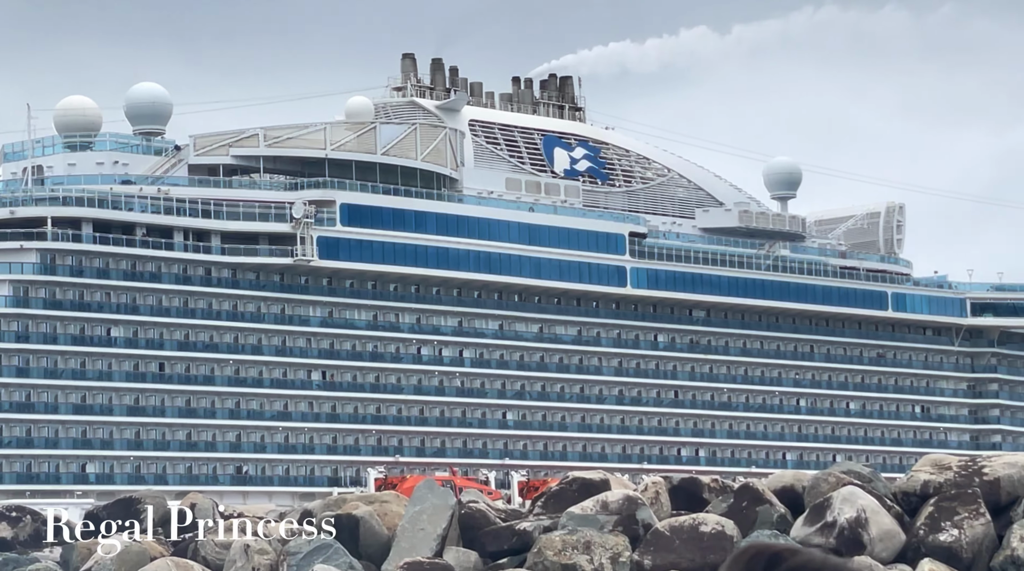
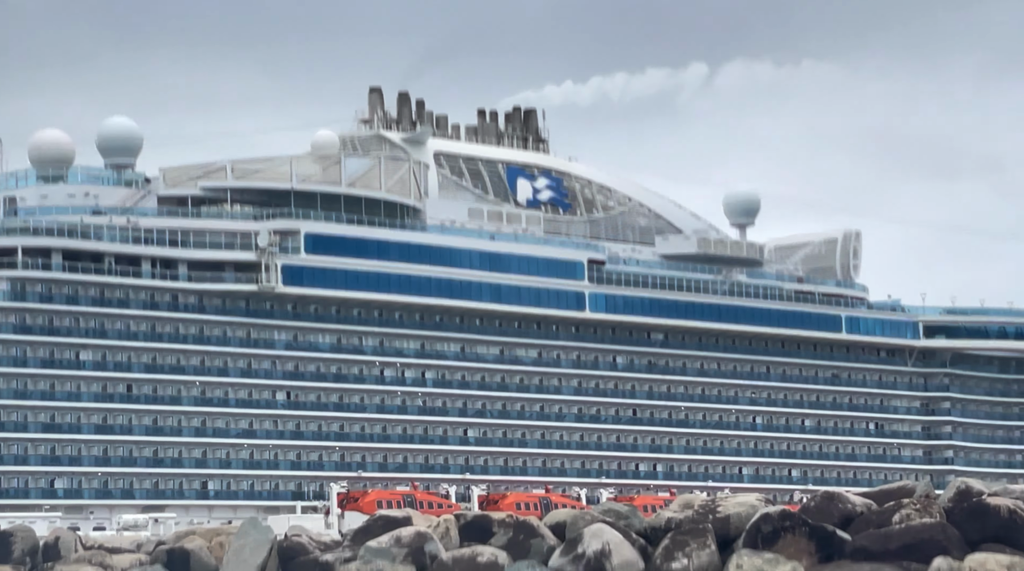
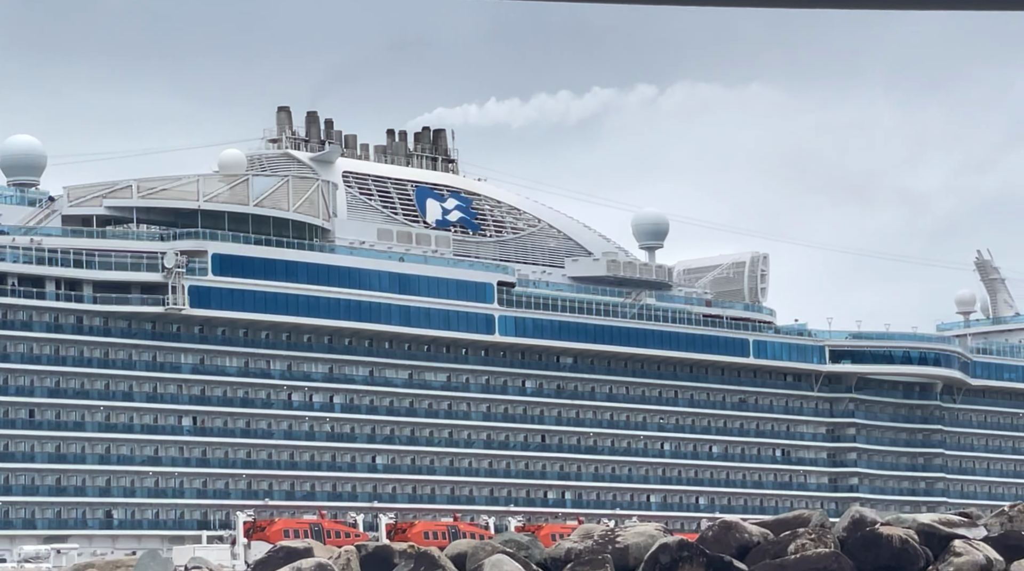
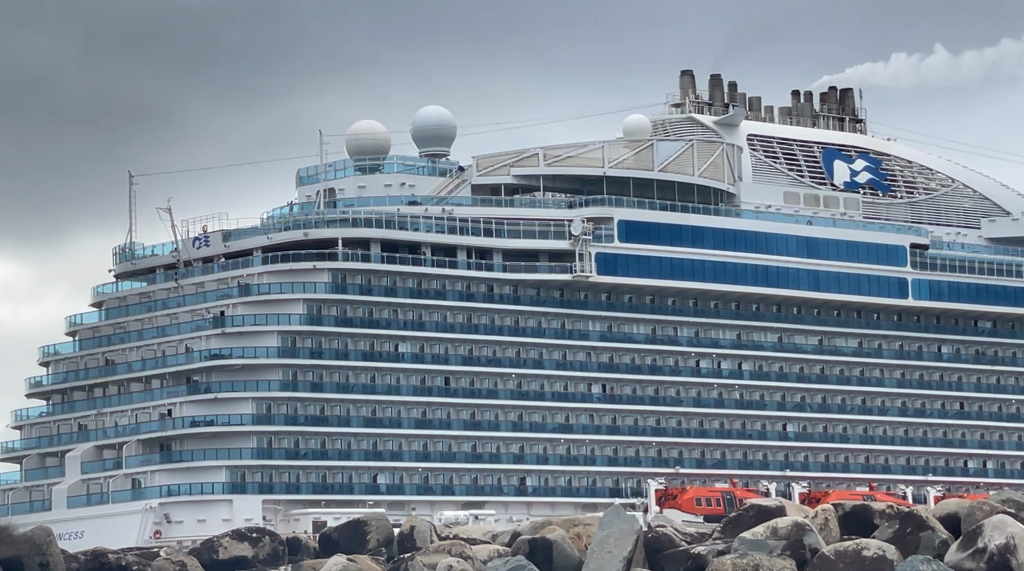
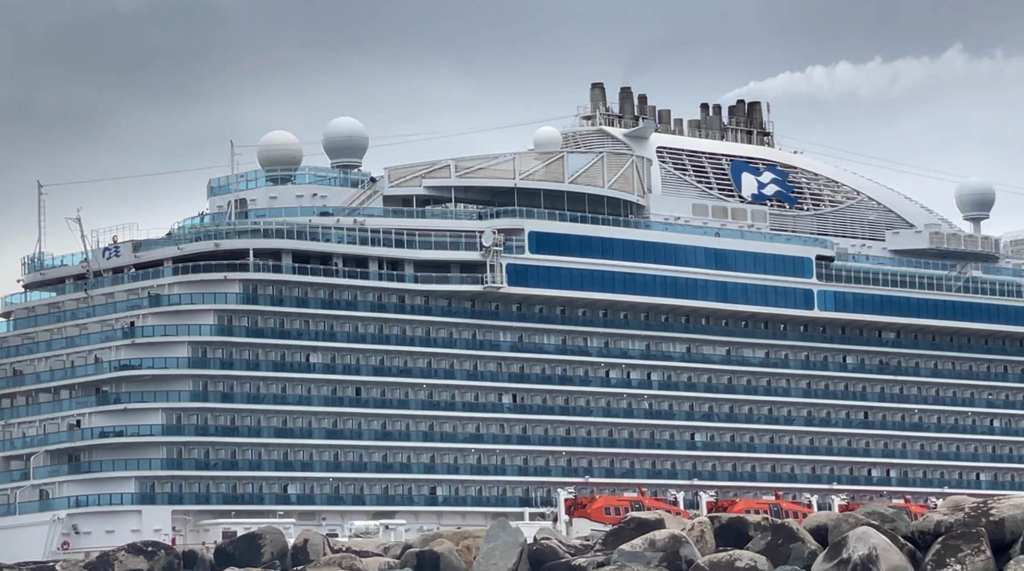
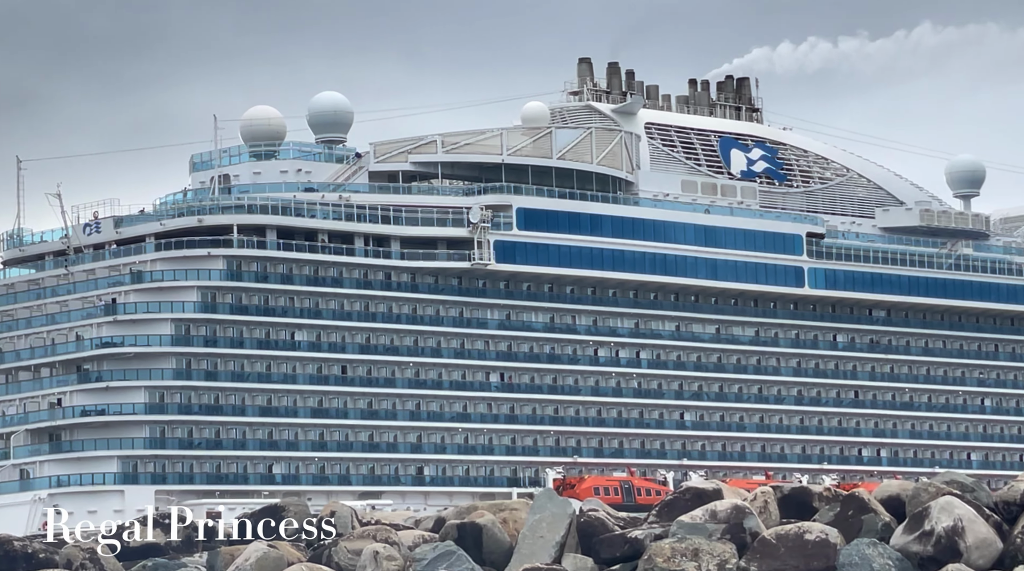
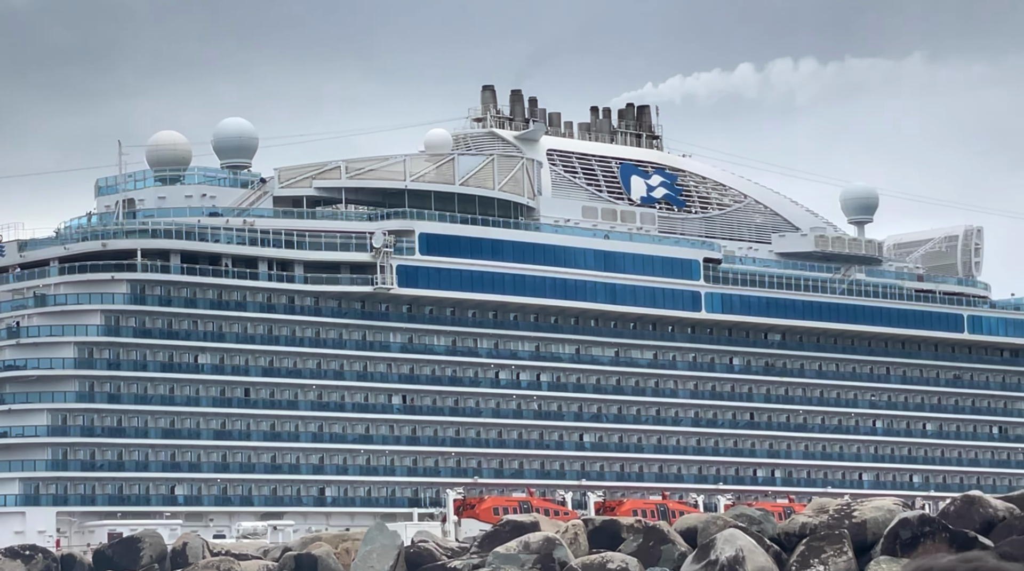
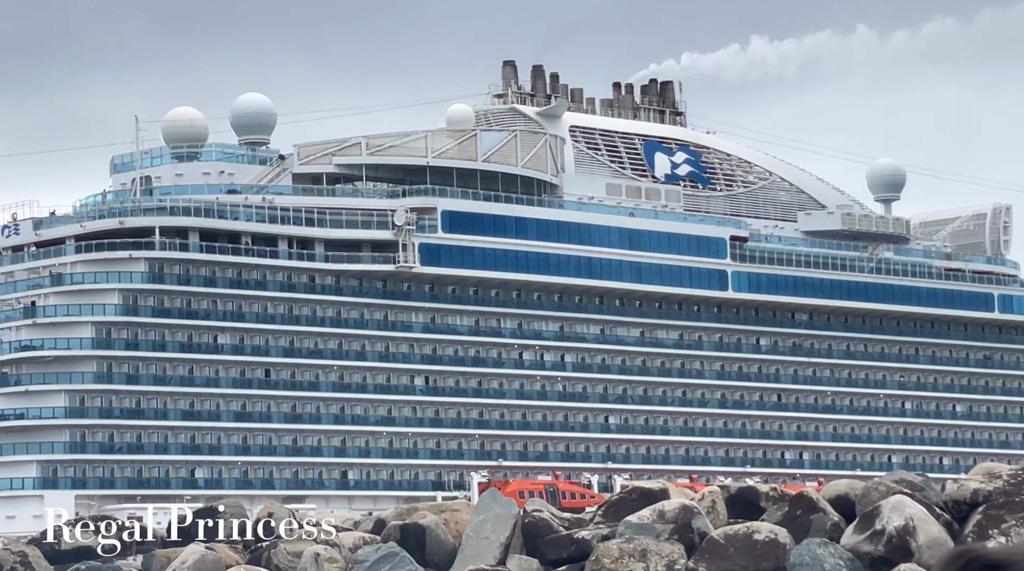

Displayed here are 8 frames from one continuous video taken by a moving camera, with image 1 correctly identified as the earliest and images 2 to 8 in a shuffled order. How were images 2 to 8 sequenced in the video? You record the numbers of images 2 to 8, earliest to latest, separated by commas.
8, 6, 4, 5, 7, 2, 3
